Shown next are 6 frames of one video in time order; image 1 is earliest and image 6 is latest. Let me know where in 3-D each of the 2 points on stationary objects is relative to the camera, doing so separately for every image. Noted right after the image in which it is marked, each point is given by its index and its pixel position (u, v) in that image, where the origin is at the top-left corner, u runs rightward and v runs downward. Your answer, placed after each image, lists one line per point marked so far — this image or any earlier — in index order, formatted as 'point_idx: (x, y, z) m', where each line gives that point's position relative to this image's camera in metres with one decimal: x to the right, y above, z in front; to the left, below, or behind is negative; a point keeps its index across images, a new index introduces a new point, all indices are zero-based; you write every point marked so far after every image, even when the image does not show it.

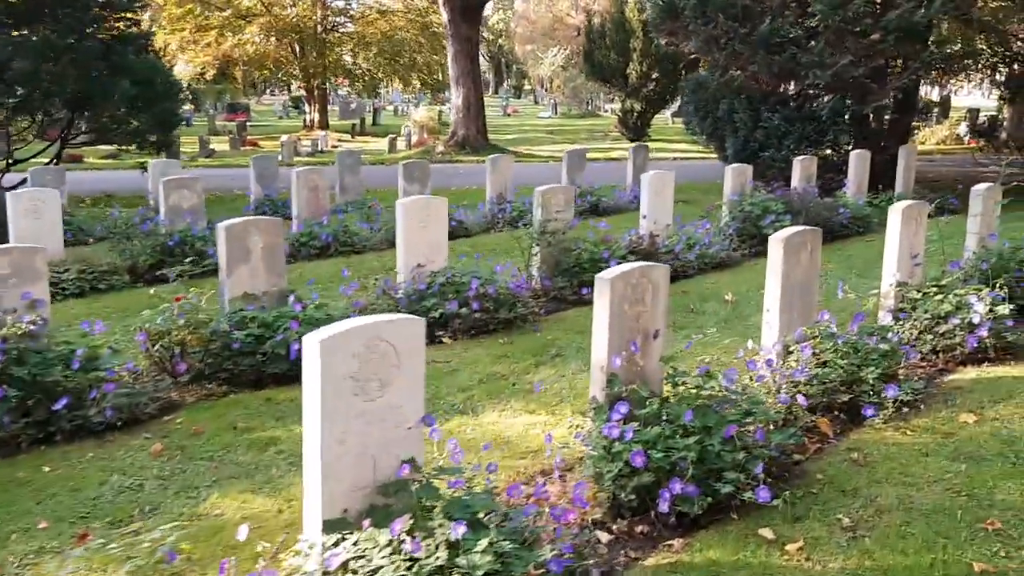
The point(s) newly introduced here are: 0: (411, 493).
0: (-0.3, -0.7, +3.2) m
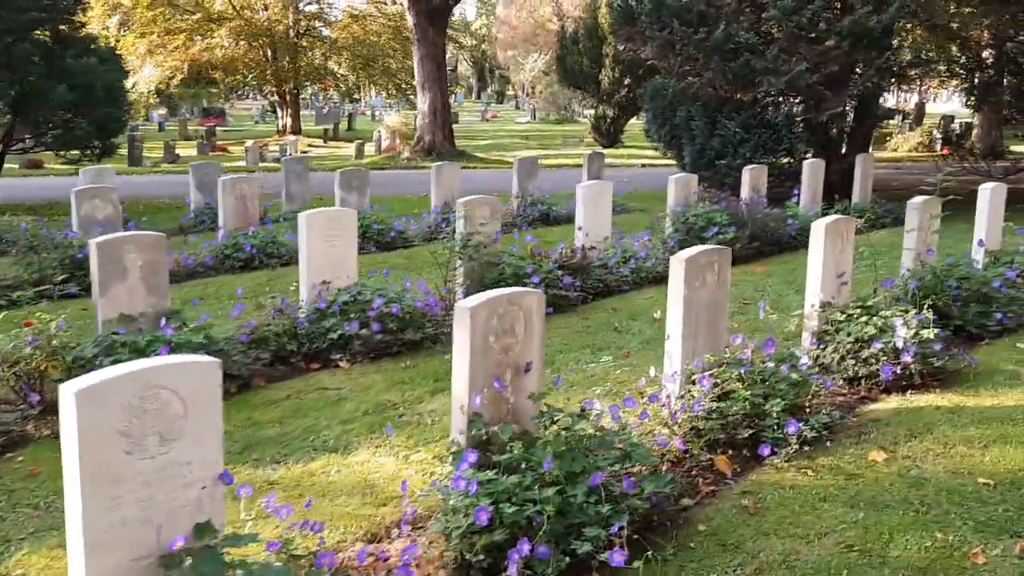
0: (-0.9, -0.8, +2.8) m
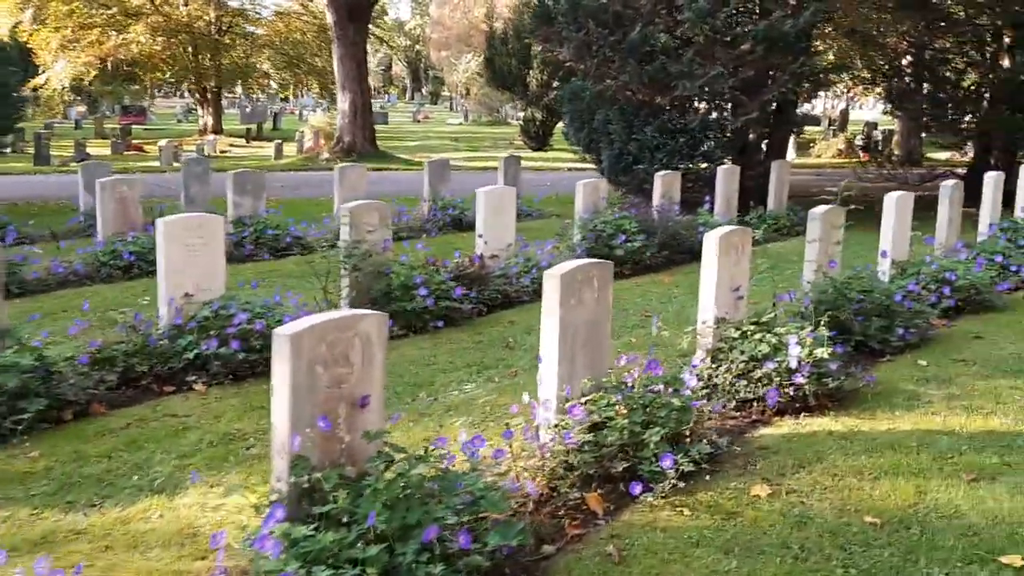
0: (-1.5, -0.9, +2.2) m
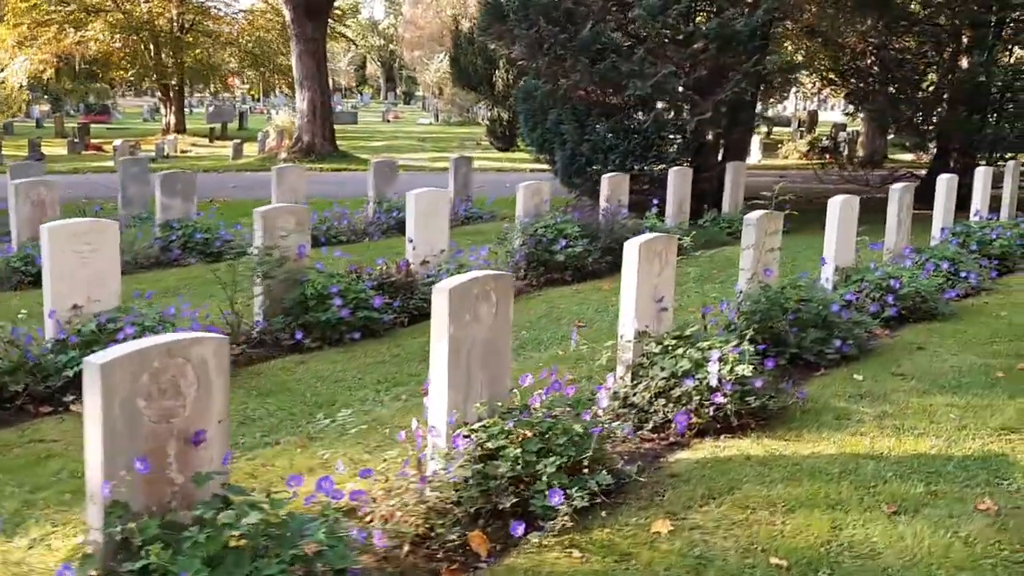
0: (-1.9, -1.0, +1.8) m
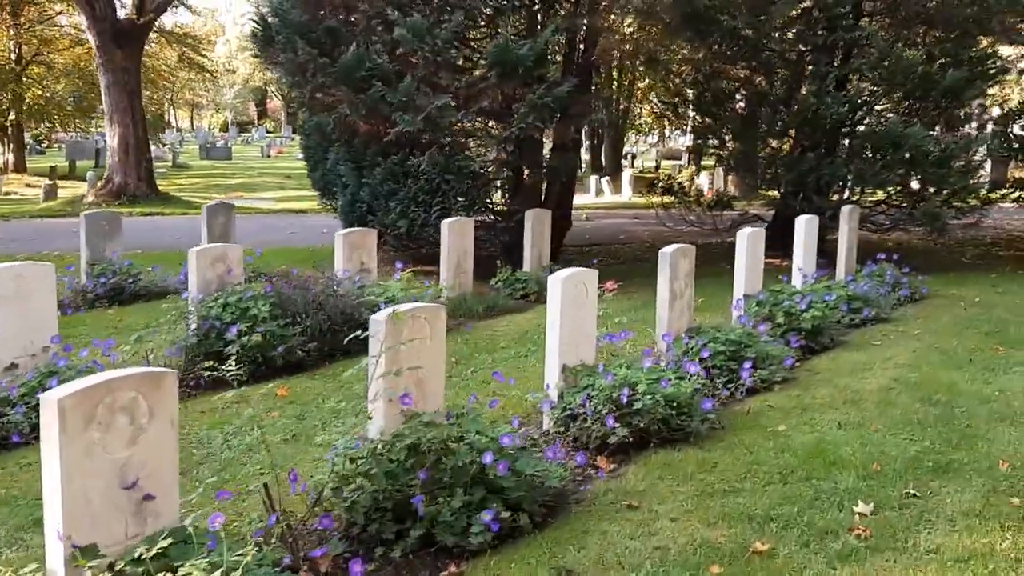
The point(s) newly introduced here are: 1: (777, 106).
0: (-3.7, -1.5, -0.6) m
1: (+3.5, +2.4, +12.1) m
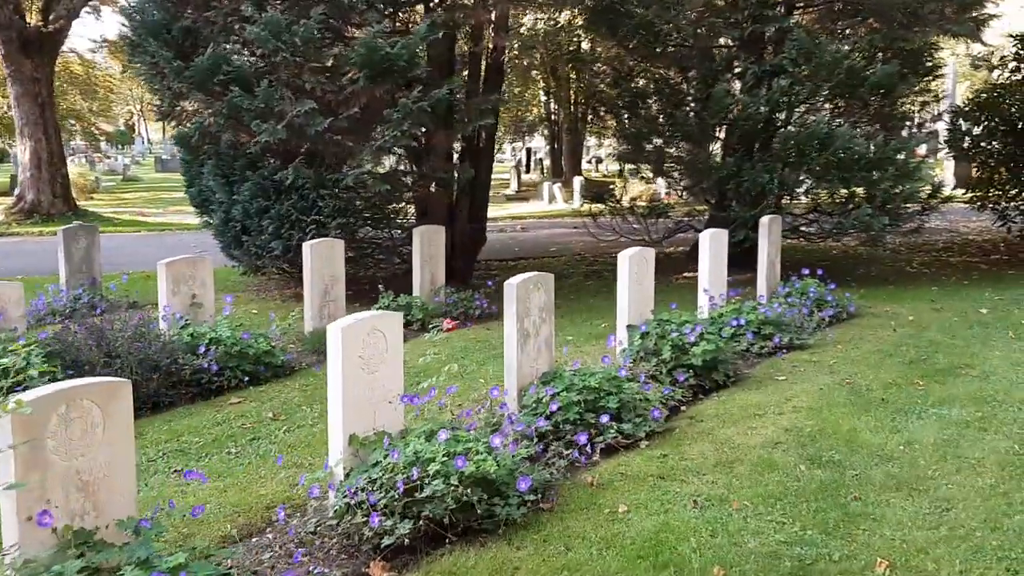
0: (-4.6, -1.8, -1.7) m
1: (+2.3, +2.2, +11.1) m
